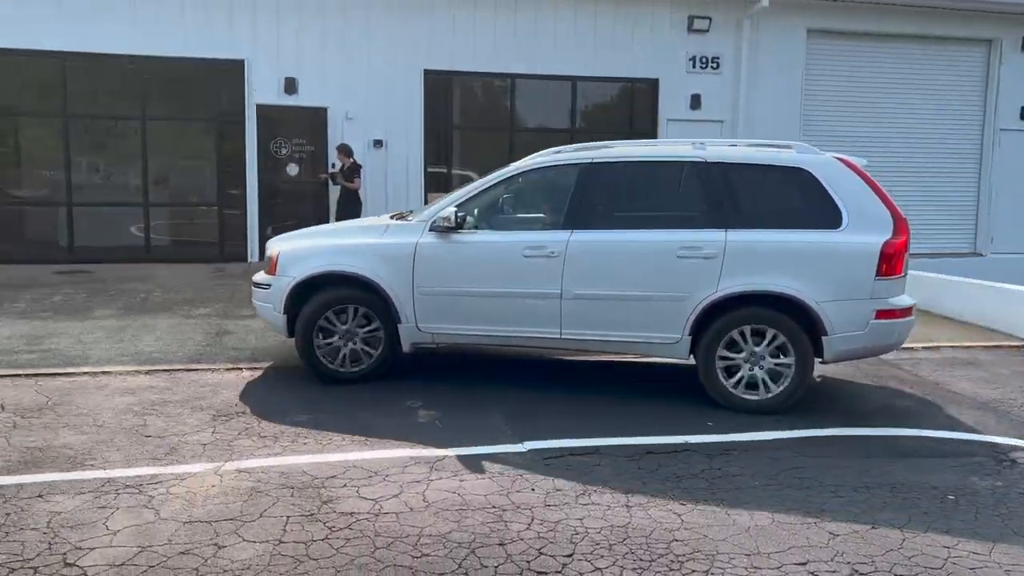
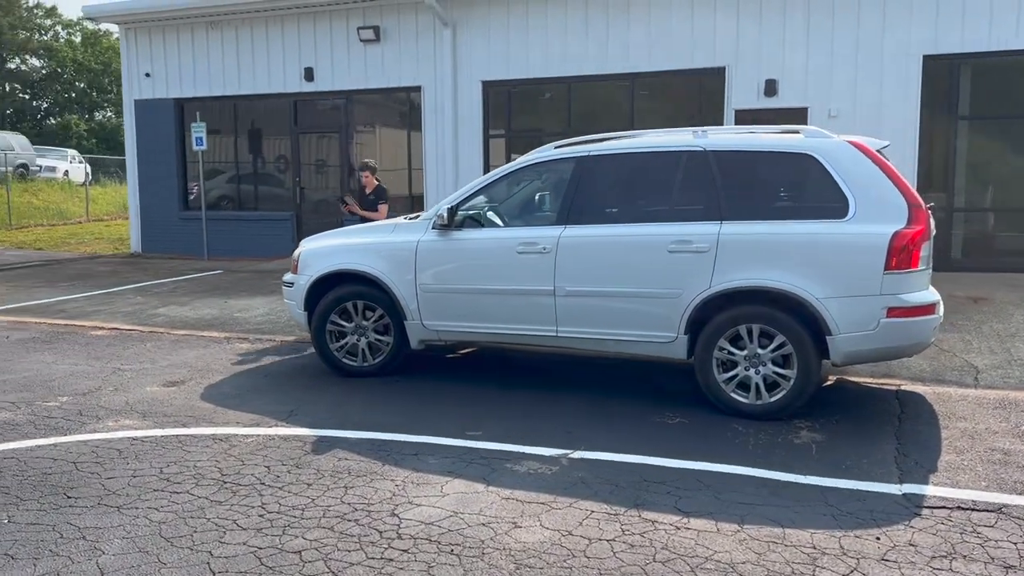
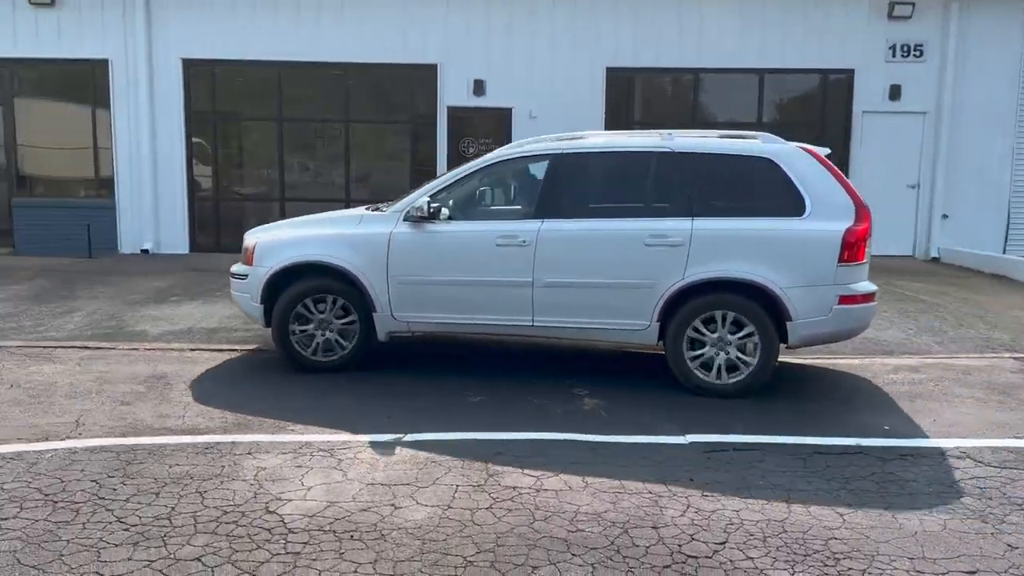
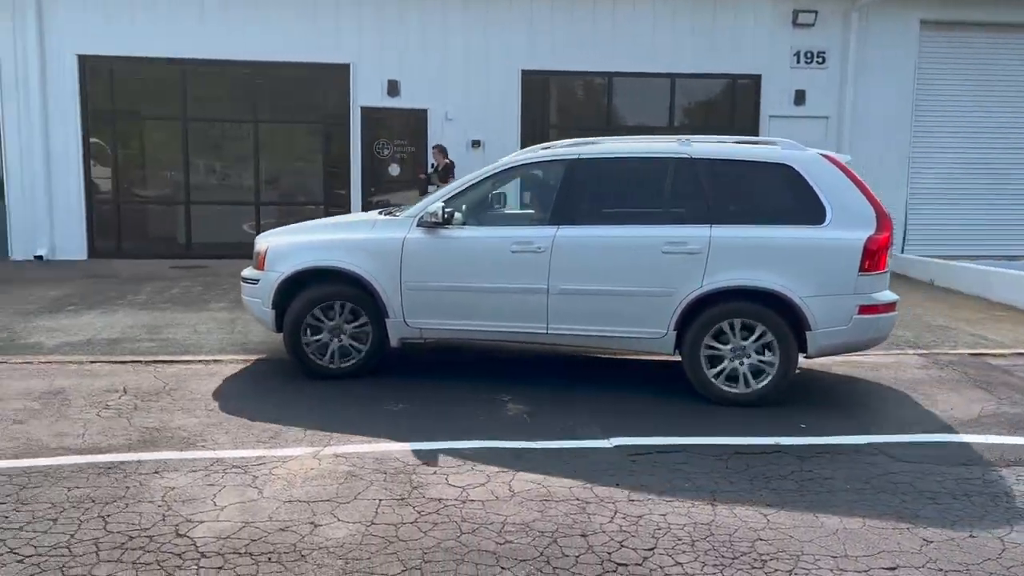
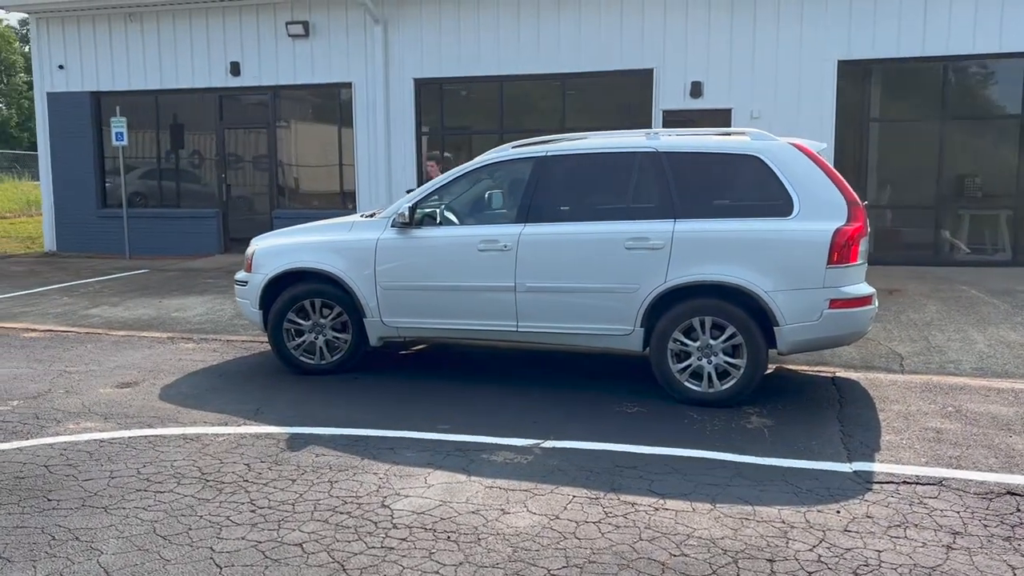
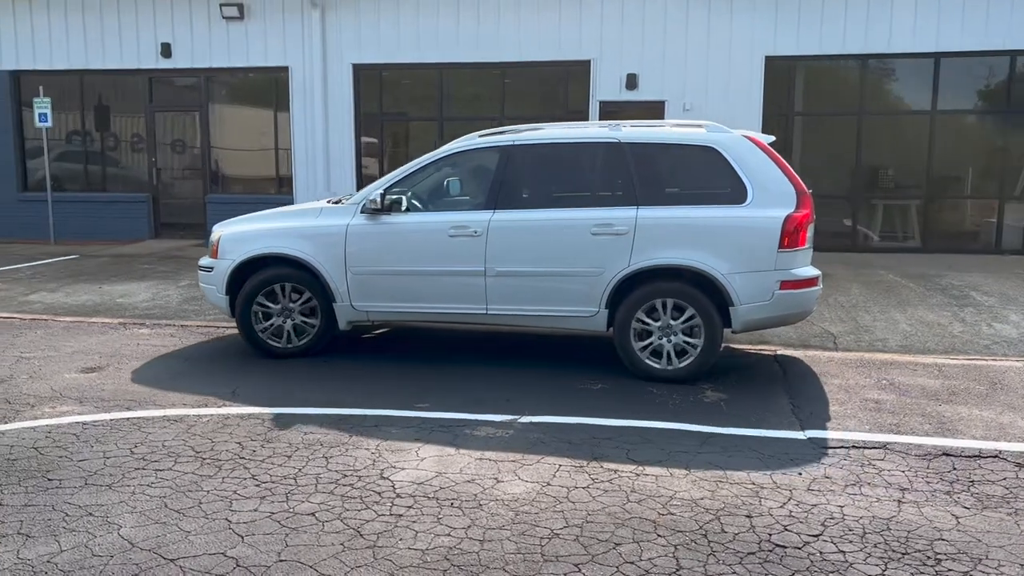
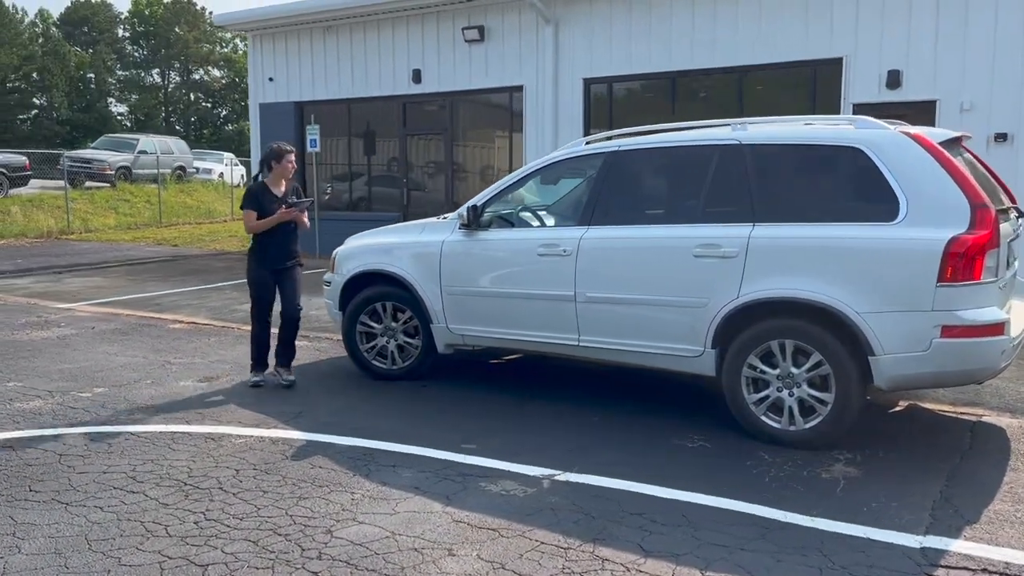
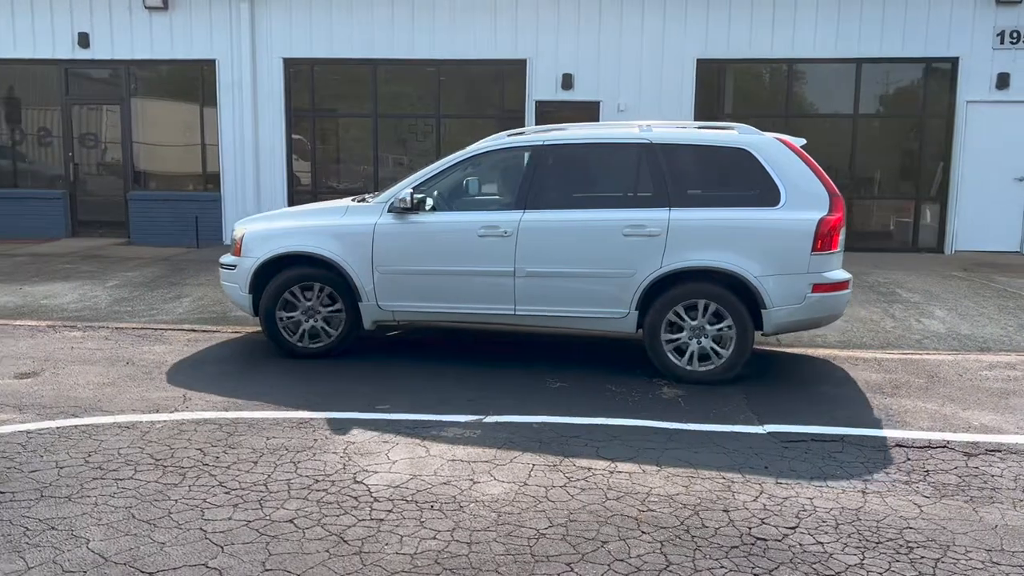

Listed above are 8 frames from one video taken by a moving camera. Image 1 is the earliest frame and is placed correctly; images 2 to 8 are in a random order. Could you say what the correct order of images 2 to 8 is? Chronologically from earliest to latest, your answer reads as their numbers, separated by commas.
4, 3, 8, 6, 5, 2, 7
